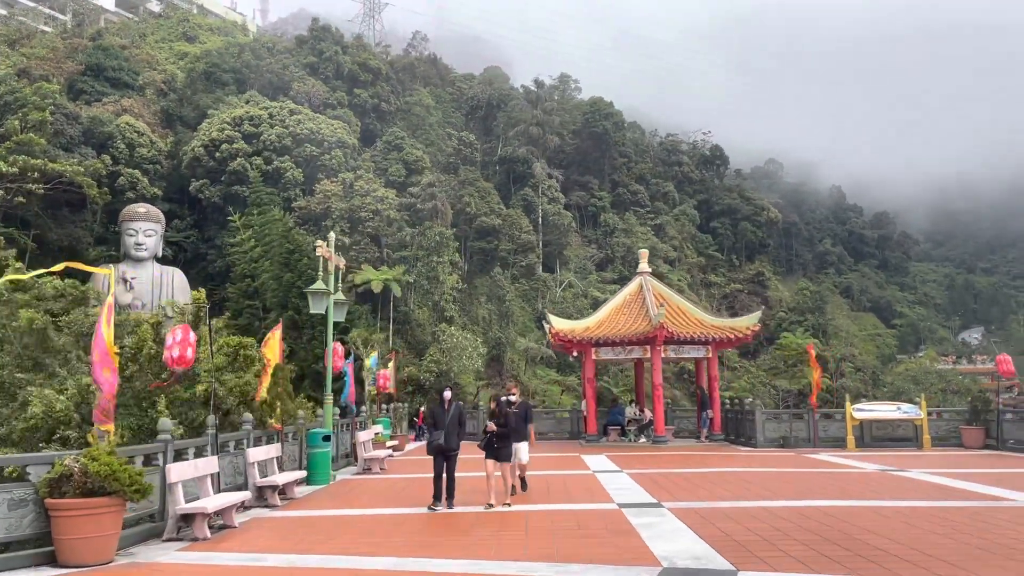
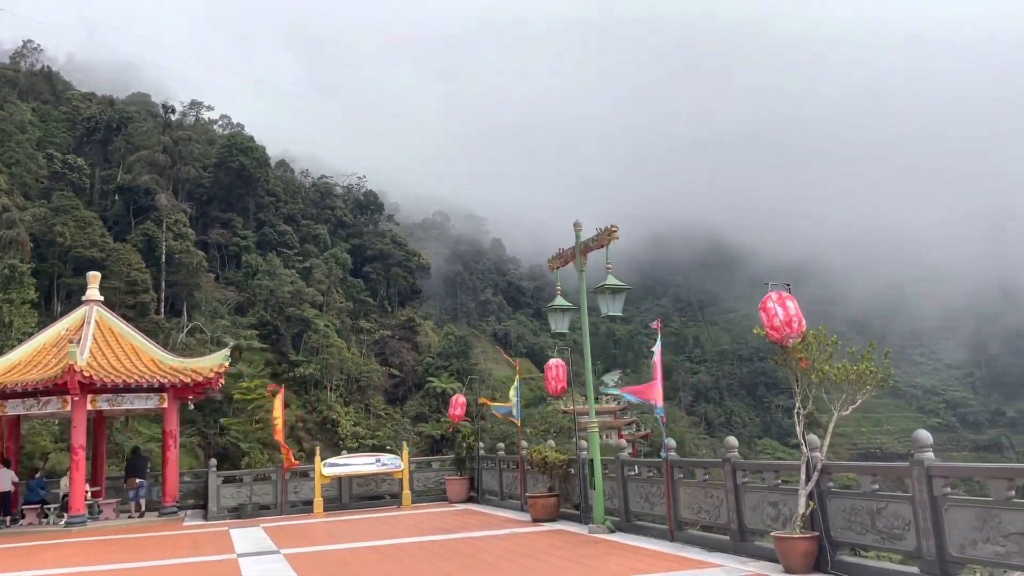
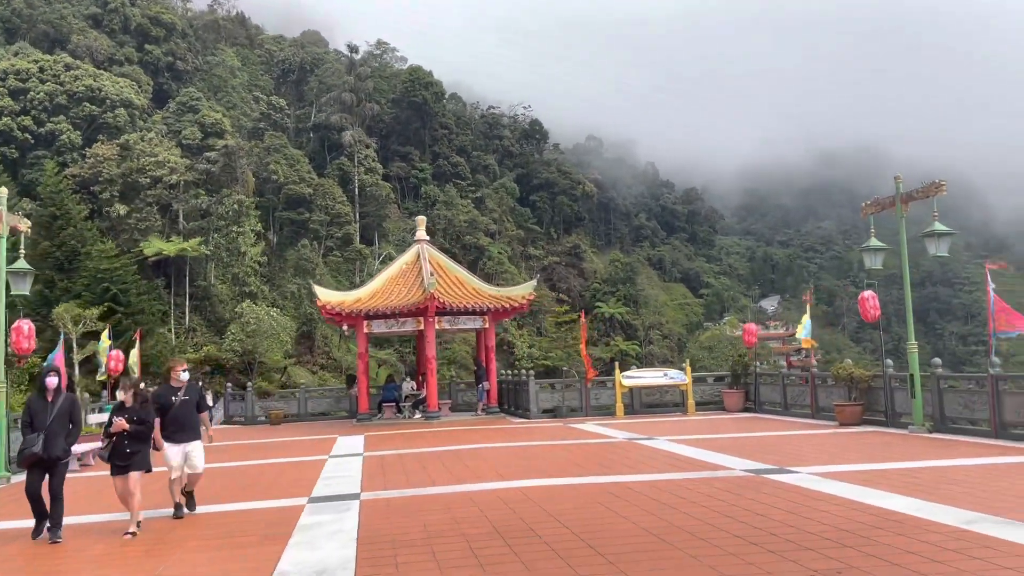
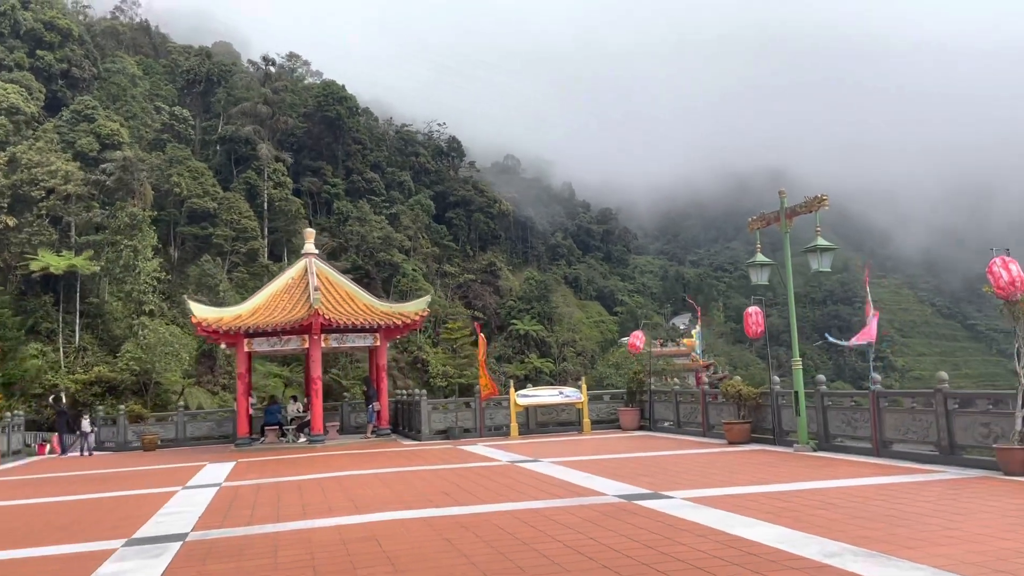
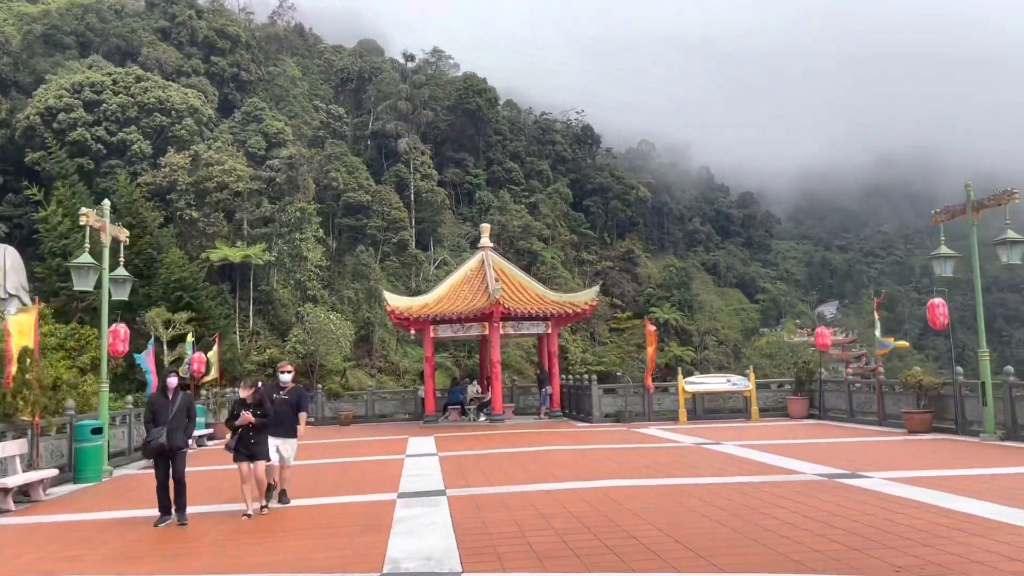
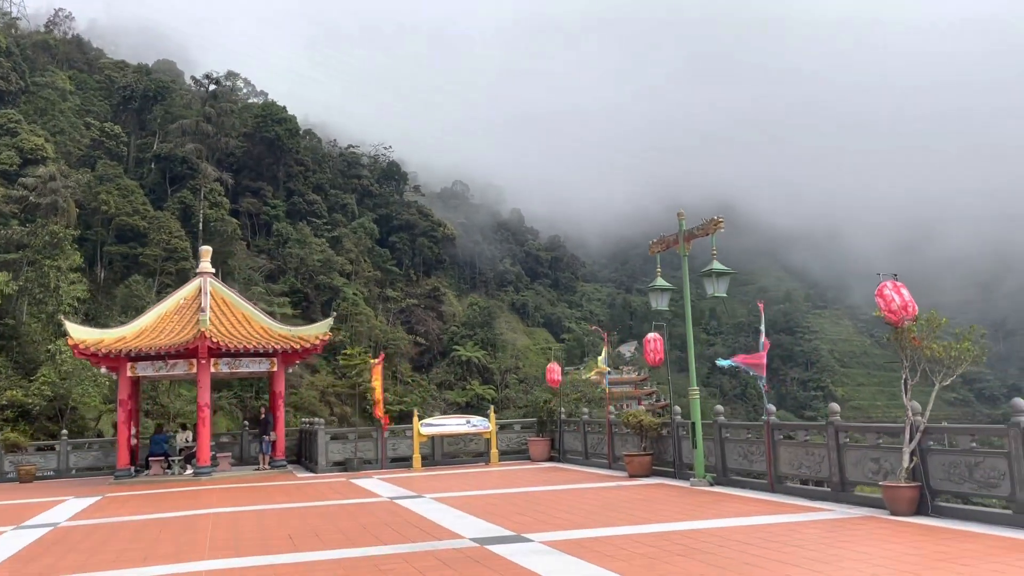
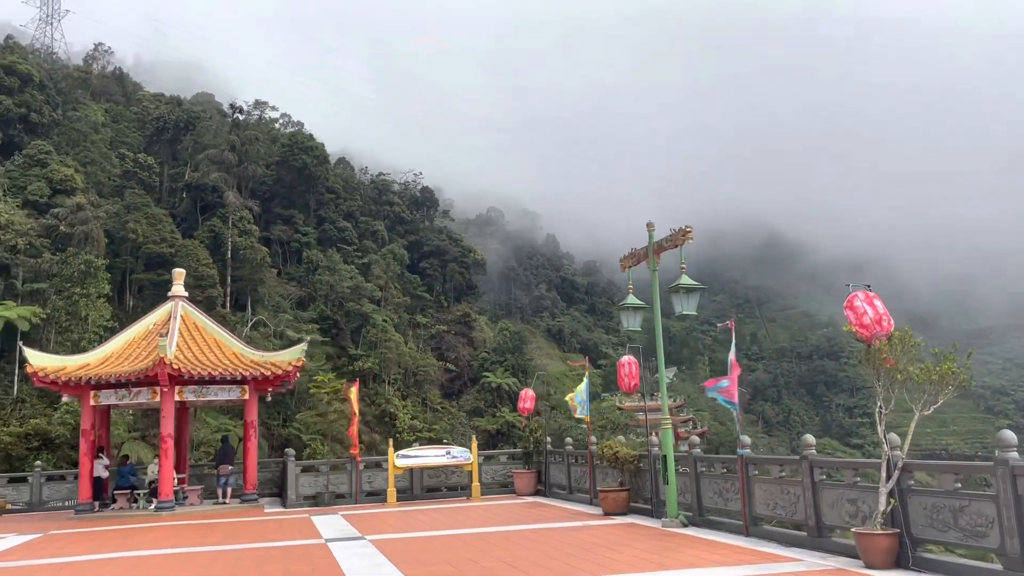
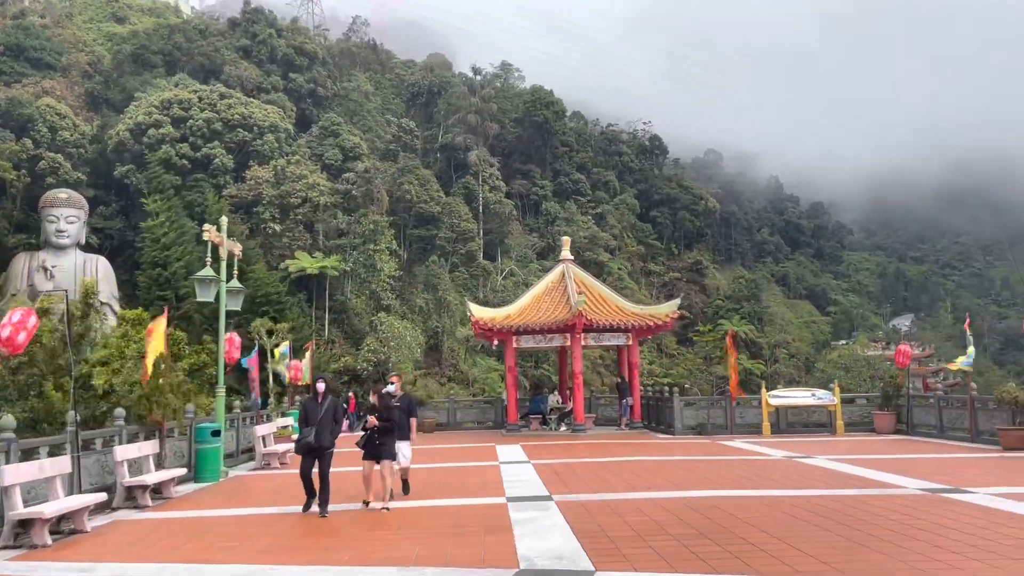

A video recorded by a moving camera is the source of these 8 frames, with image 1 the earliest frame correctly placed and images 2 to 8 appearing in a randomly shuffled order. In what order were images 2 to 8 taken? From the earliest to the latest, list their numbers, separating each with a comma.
8, 5, 3, 4, 6, 7, 2
